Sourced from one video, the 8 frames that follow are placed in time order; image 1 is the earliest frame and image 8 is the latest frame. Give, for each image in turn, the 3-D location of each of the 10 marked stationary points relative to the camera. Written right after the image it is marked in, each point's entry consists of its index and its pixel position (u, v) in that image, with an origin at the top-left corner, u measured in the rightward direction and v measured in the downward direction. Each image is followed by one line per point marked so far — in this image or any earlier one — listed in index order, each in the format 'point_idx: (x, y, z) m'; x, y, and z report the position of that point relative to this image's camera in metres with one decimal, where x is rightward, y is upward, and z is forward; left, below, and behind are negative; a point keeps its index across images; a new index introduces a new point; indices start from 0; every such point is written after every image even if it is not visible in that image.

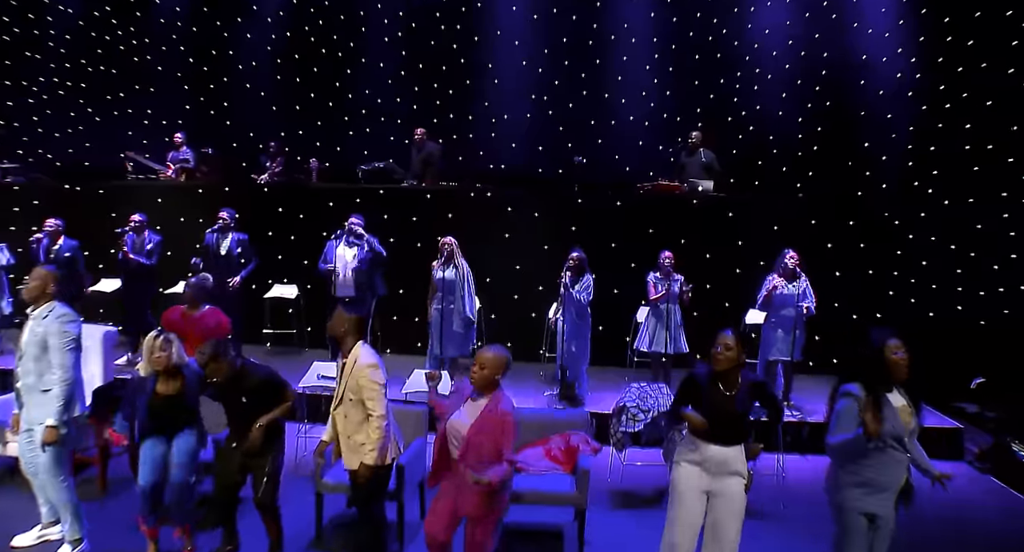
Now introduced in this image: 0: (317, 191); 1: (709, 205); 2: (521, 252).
0: (-2.4, +1.0, +7.1) m
1: (+2.1, +0.8, +6.4) m
2: (0.0, +0.3, +6.9) m
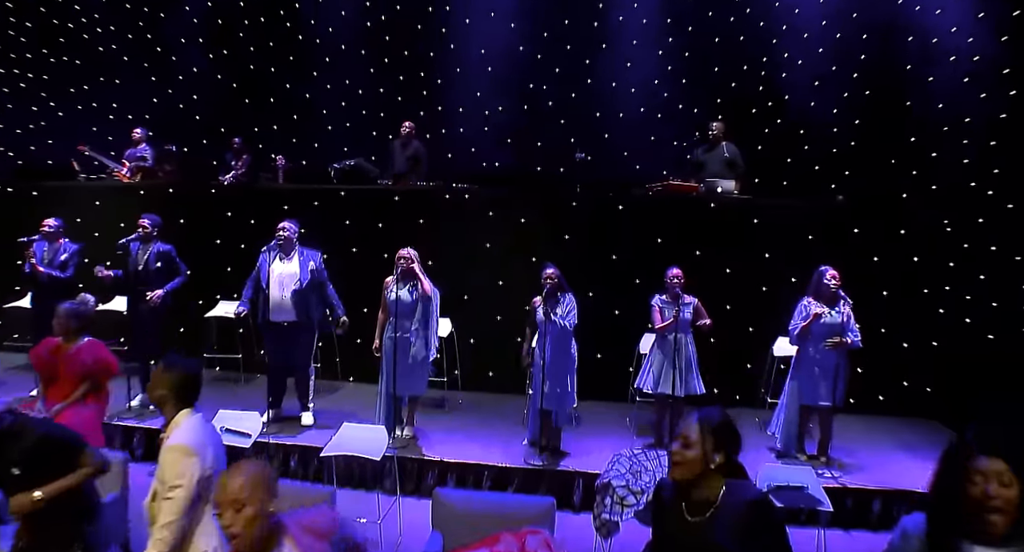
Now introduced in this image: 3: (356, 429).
0: (-2.5, +0.8, +6.2) m
1: (+1.9, +0.6, +5.3) m
2: (-0.1, +0.1, +5.9) m
3: (-0.8, -0.8, +3.3) m
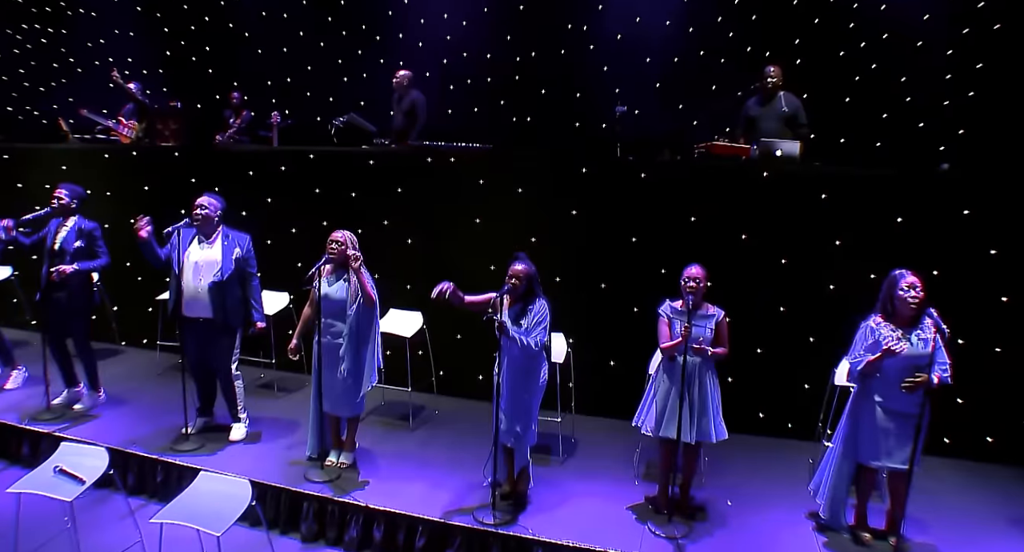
0: (-2.5, +1.1, +5.4) m
1: (+1.8, +0.7, +4.0) m
2: (-0.1, +0.2, +4.9) m
3: (-1.2, -0.8, +2.4) m
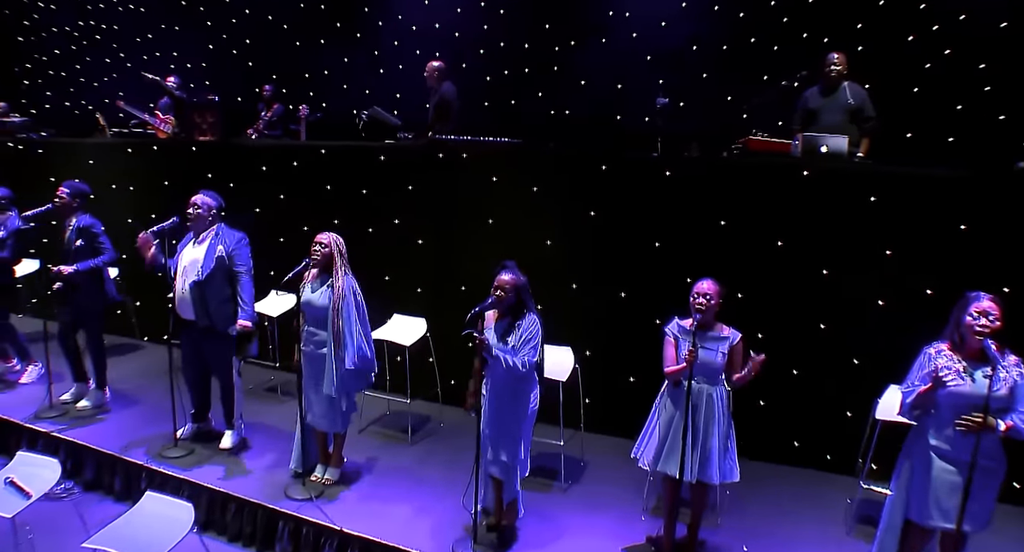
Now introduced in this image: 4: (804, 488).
0: (-2.3, +1.1, +5.2) m
1: (+1.8, +0.6, +3.5) m
2: (0.0, +0.2, +4.6) m
3: (-1.3, -0.9, +2.2) m
4: (+1.7, -1.2, +3.6) m
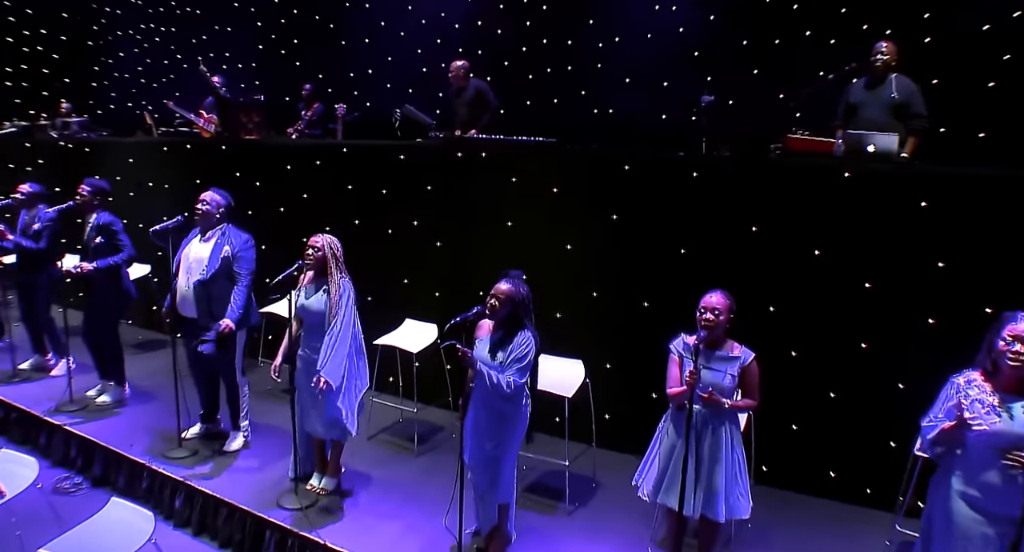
0: (-2.0, +1.1, +5.3) m
1: (+1.9, +0.5, +3.2) m
2: (+0.1, +0.2, +4.4) m
3: (-1.4, -0.9, +2.1) m
4: (+1.7, -1.3, +3.2) m
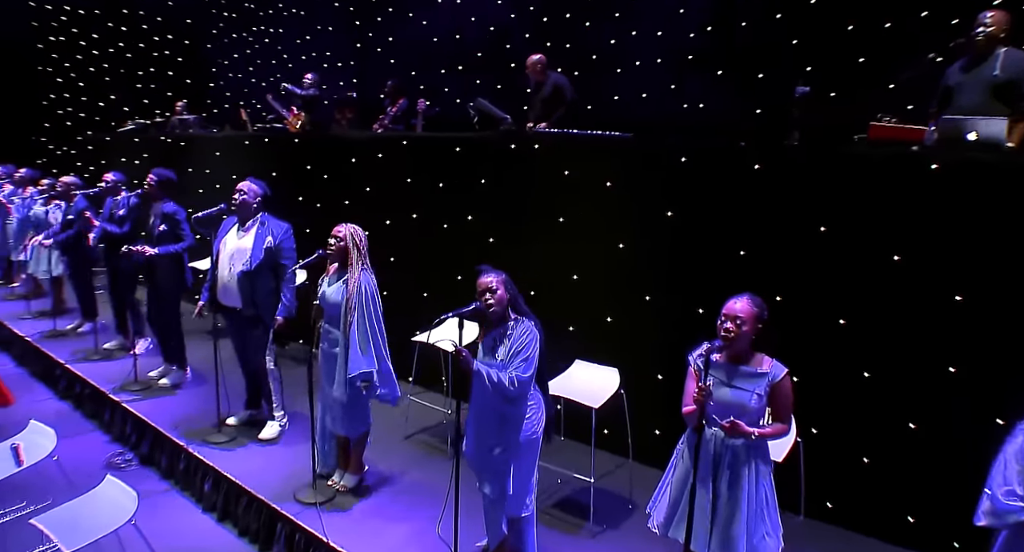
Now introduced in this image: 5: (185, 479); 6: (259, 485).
0: (-1.5, +1.2, +5.4) m
1: (+2.0, +0.5, +2.6) m
2: (+0.5, +0.2, +4.1) m
3: (-1.5, -0.8, +2.2) m
4: (+1.8, -1.4, +2.7) m
5: (-1.8, -1.1, +3.3) m
6: (-1.3, -1.0, +3.1) m
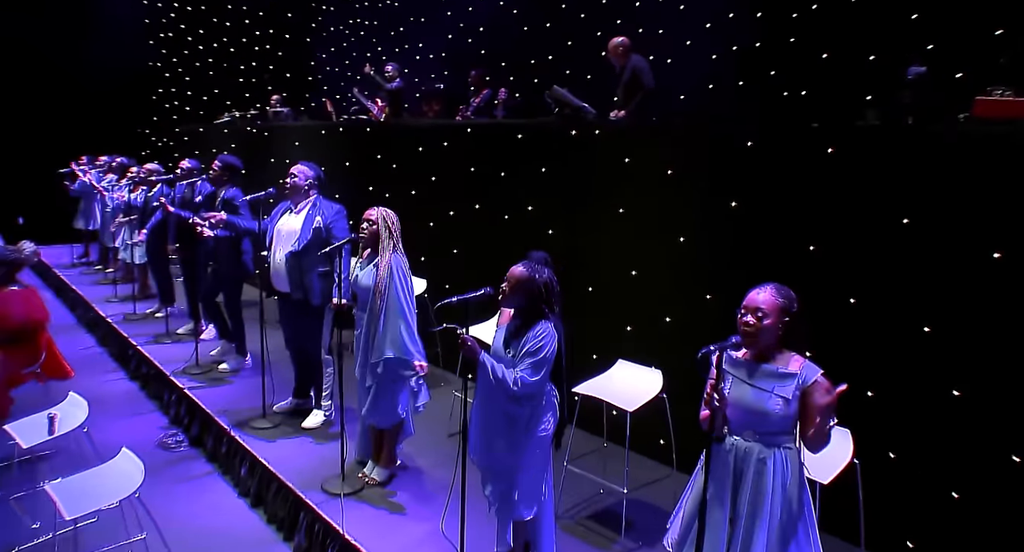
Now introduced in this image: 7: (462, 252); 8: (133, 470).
0: (-0.9, +1.3, +5.4) m
1: (+2.1, +0.4, +2.1) m
2: (+0.8, +0.2, +3.8) m
3: (-1.5, -0.7, +2.2) m
4: (+1.8, -1.4, +2.3) m
5: (-1.6, -1.0, +3.4) m
6: (-1.1, -1.0, +3.1) m
7: (-0.5, +0.2, +5.0) m
8: (-1.4, -0.7, +2.3) m
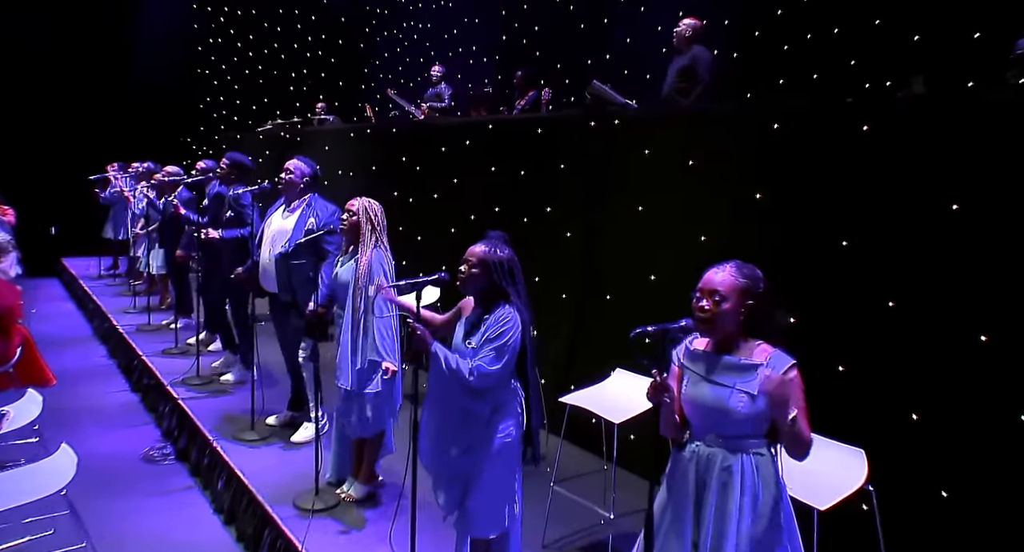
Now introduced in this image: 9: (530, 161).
0: (-0.7, +1.2, +5.2) m
1: (+1.9, +0.5, +1.7) m
2: (+0.8, +0.2, +3.5) m
3: (-1.6, -0.7, +2.1) m
4: (+1.7, -1.3, +1.7) m
5: (-1.6, -1.1, +3.3) m
6: (-1.2, -1.0, +2.9) m
7: (-0.3, +0.1, +4.8) m
8: (-1.5, -0.7, +2.1) m
9: (+0.1, +0.8, +4.4) m
